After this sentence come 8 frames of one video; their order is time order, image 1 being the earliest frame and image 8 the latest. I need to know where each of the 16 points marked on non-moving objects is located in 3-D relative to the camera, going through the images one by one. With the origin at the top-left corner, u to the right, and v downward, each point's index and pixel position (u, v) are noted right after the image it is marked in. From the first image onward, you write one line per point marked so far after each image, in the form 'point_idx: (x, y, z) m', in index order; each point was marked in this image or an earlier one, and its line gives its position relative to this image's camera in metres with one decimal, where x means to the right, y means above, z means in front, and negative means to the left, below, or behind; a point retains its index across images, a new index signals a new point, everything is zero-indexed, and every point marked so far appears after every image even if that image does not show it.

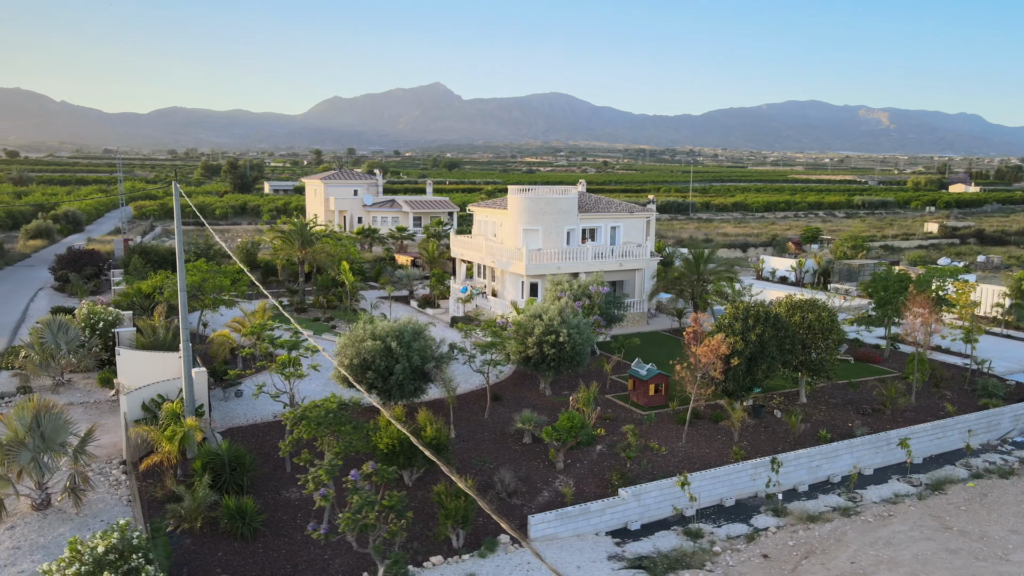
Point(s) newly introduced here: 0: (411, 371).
0: (-1.1, -0.9, +11.5) m
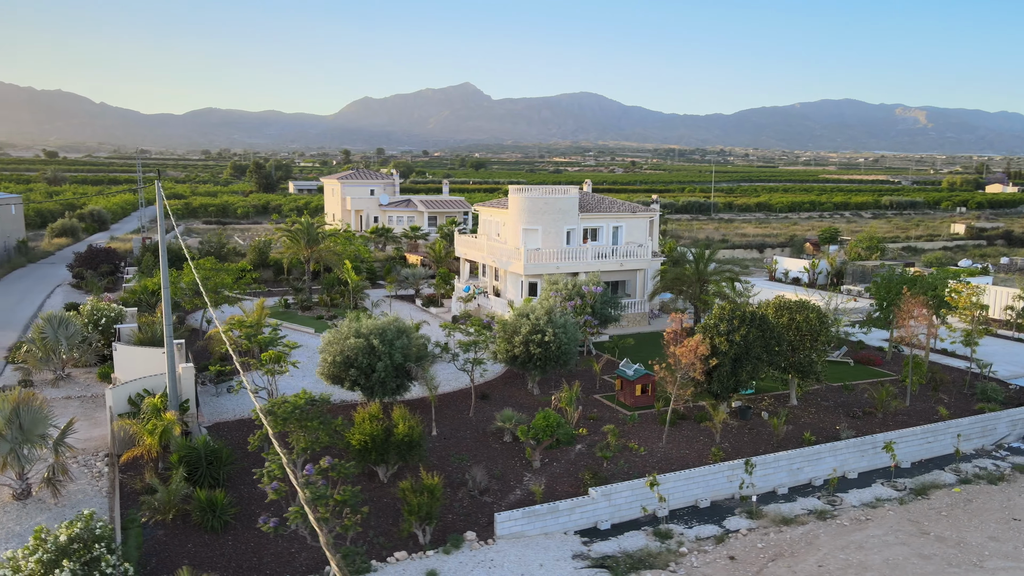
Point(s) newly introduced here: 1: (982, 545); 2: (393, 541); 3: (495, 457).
0: (-1.3, -0.9, +11.7) m
1: (+4.7, -2.6, +10.4) m
2: (-1.1, -2.3, +9.6) m
3: (-0.2, -1.8, +11.2) m
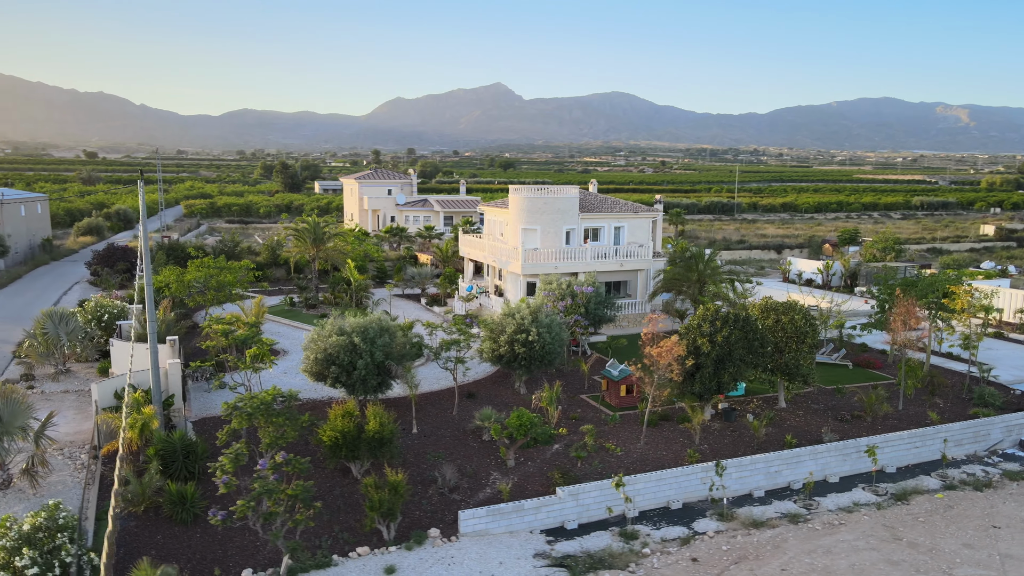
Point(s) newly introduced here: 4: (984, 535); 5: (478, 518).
0: (-1.6, -0.9, +11.9) m
1: (+4.4, -2.6, +10.3) m
2: (-1.5, -2.3, +9.8) m
3: (-0.5, -1.8, +11.3) m
4: (+4.9, -2.5, +10.7) m
5: (-0.3, -2.2, +10.0) m
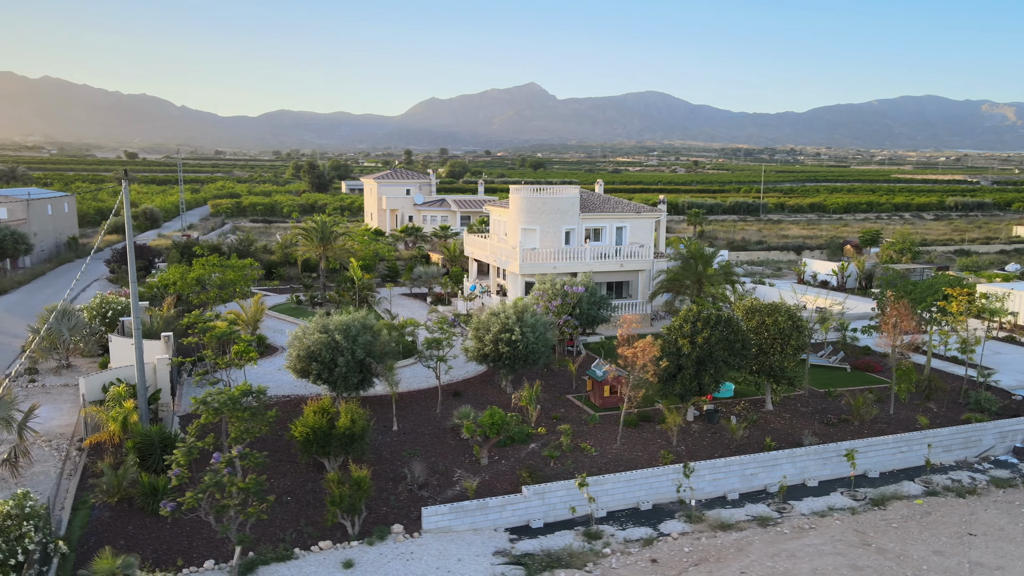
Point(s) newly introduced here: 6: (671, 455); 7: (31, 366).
0: (-1.8, -0.9, +12.1) m
1: (+4.0, -2.6, +10.1) m
2: (-1.8, -2.3, +10.0) m
3: (-0.7, -1.8, +11.5) m
4: (+4.5, -2.6, +10.5) m
5: (-0.7, -2.2, +10.2) m
6: (+1.8, -1.9, +11.6) m
7: (-6.2, -1.0, +13.5) m
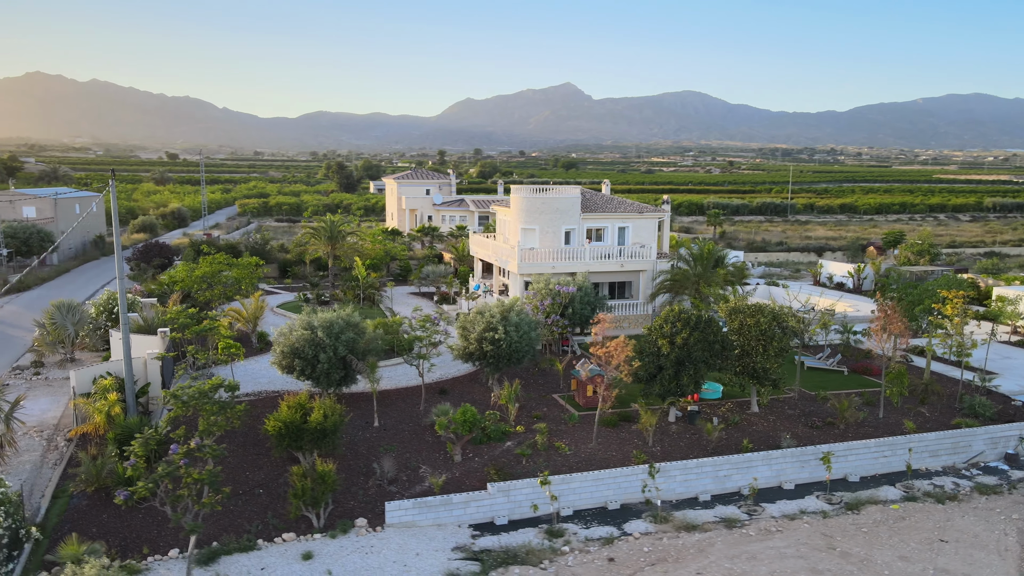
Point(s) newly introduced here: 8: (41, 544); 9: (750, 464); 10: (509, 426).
0: (-2.1, -0.9, +12.3) m
1: (+3.6, -2.7, +10.0) m
2: (-2.2, -2.3, +10.3) m
3: (-1.0, -1.8, +11.6) m
4: (+4.1, -2.6, +10.4) m
5: (-1.1, -2.2, +10.4) m
6: (+1.5, -1.9, +11.6) m
7: (-6.4, -1.0, +14.0) m
8: (-4.4, -2.4, +9.6) m
9: (+2.6, -2.0, +11.6) m
10: (0.0, -1.6, +12.2) m
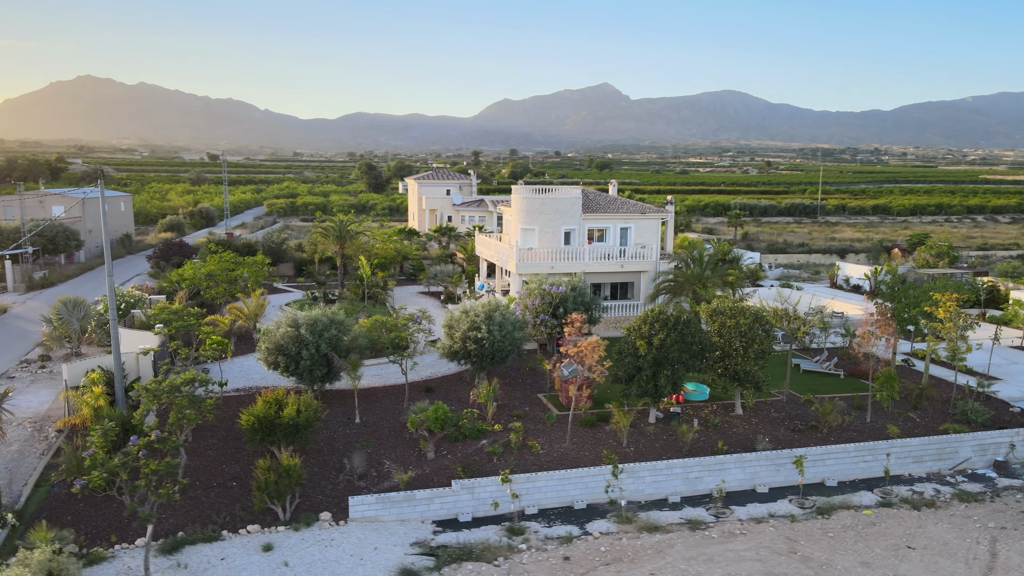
0: (-2.3, -0.8, +12.6) m
1: (+3.2, -2.7, +9.9) m
2: (-2.6, -2.3, +10.5) m
3: (-1.4, -1.8, +11.8) m
4: (+3.7, -2.6, +10.2) m
5: (-1.5, -2.2, +10.5) m
6: (+1.2, -1.9, +11.7) m
7: (-6.5, -0.9, +14.5) m
8: (-4.8, -2.3, +10.0) m
9: (+2.3, -2.0, +11.5) m
10: (-0.3, -1.6, +12.3) m
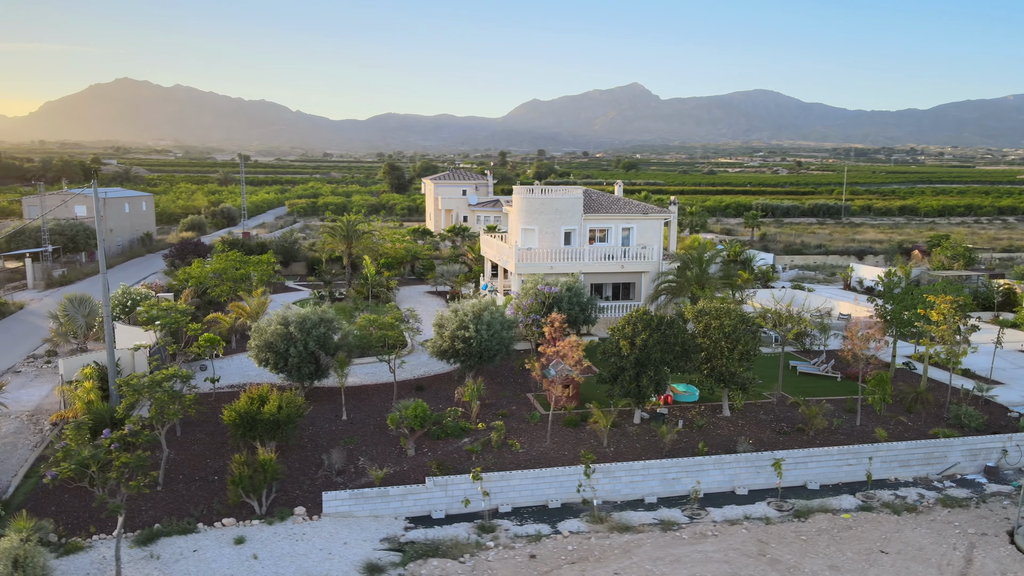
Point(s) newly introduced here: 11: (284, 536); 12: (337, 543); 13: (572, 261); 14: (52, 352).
0: (-2.5, -0.8, +12.8) m
1: (+2.9, -2.7, +9.8) m
2: (-2.9, -2.3, +10.7) m
3: (-1.6, -1.8, +12.0) m
4: (+3.4, -2.6, +10.1) m
5: (-1.8, -2.2, +10.7) m
6: (+0.9, -1.9, +11.7) m
7: (-6.6, -0.9, +14.9) m
8: (-5.1, -2.3, +10.3) m
9: (+2.1, -2.0, +11.5) m
10: (-0.5, -1.6, +12.4) m
11: (-2.3, -2.5, +10.3) m
12: (-1.7, -2.5, +10.2) m
13: (+1.0, +0.5, +19.4) m
14: (-6.6, -0.9, +14.8) m
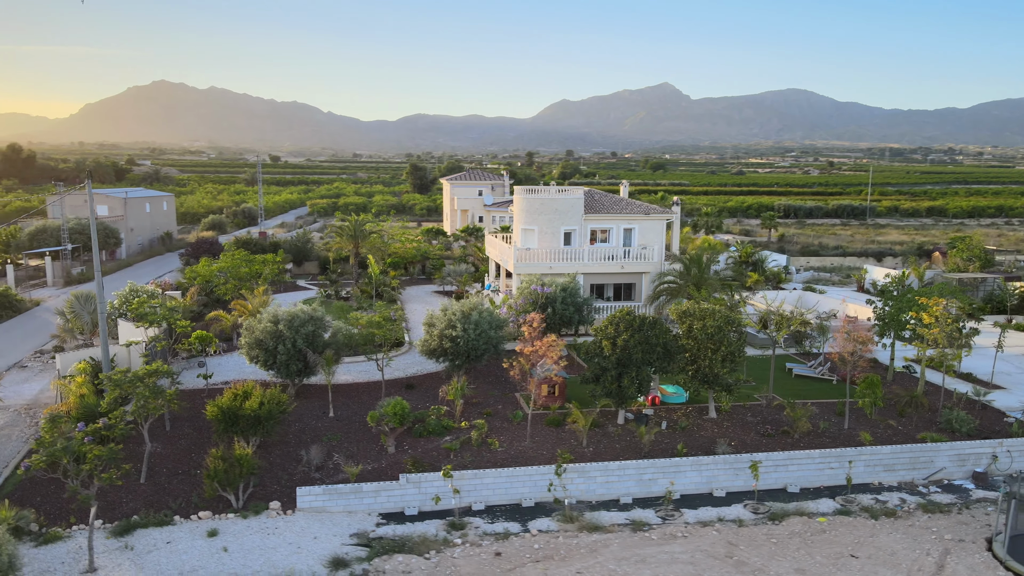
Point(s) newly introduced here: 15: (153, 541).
0: (-2.7, -0.8, +13.0) m
1: (+2.5, -2.7, +9.8) m
2: (-3.2, -2.3, +11.0) m
3: (-1.8, -1.8, +12.1) m
4: (+3.1, -2.6, +10.0) m
5: (-2.1, -2.2, +10.9) m
6: (+0.7, -1.9, +11.7) m
7: (-6.7, -0.8, +15.3) m
8: (-5.4, -2.3, +10.7) m
9: (+1.8, -2.0, +11.4) m
10: (-0.7, -1.6, +12.5) m
11: (-2.6, -2.4, +10.4) m
12: (-2.1, -2.5, +10.4) m
13: (+1.2, +0.5, +19.4) m
14: (-6.6, -0.9, +15.3) m
15: (-3.5, -2.5, +10.1) m
